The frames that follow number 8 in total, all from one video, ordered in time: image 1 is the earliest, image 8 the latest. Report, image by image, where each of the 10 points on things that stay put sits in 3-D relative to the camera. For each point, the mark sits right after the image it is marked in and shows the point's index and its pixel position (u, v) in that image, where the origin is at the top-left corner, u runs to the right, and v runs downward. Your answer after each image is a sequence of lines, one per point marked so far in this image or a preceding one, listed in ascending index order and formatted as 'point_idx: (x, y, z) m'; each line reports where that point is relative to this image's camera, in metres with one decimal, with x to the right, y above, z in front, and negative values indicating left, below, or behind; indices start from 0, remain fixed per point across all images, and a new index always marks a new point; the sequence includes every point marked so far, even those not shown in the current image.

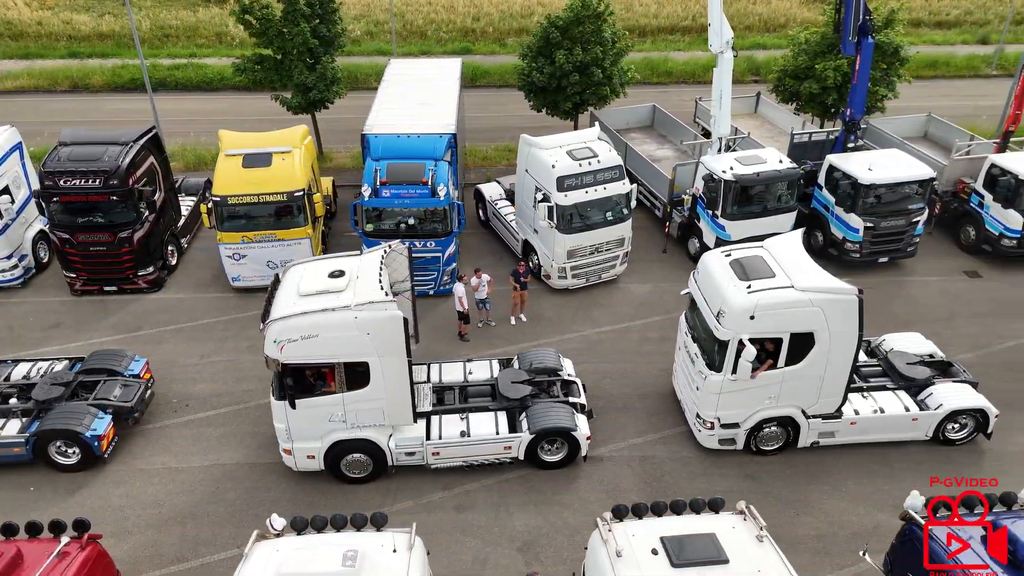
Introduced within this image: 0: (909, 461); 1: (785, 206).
0: (+4.6, -2.0, +11.3) m
1: (+4.5, +1.4, +16.3) m
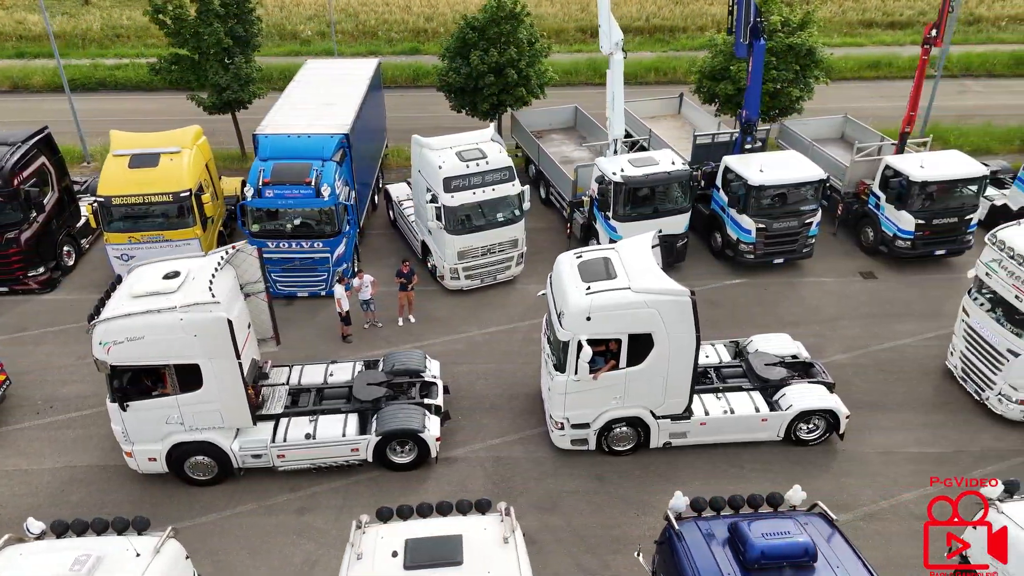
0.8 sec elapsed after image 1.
0: (+2.9, -2.0, +11.3) m
1: (+2.8, +1.3, +16.3) m
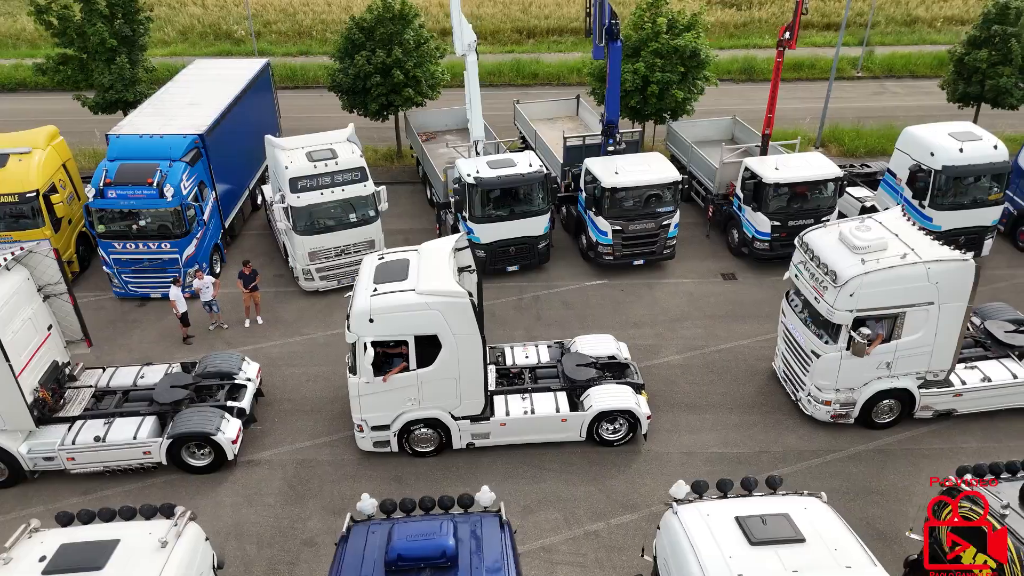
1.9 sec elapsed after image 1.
0: (+0.6, -2.0, +11.3) m
1: (+0.4, +1.3, +16.3) m
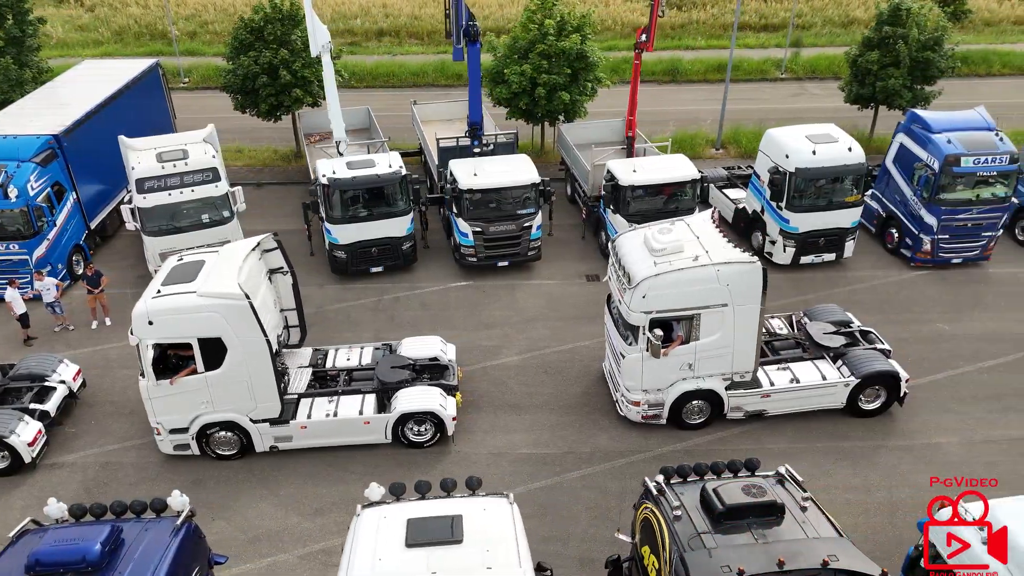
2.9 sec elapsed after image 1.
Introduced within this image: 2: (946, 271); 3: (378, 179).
0: (-1.7, -2.1, +11.3) m
1: (-1.9, +1.3, +16.3) m
2: (+7.5, +0.3, +17.0) m
3: (-2.2, +1.8, +15.9) m
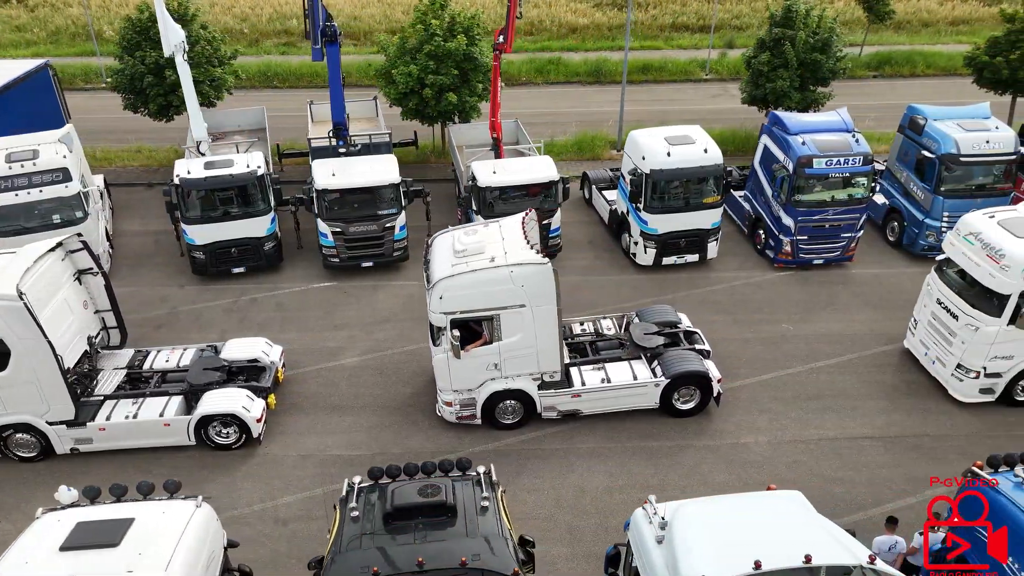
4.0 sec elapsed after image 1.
0: (-4.0, -2.1, +11.3) m
1: (-4.2, +1.3, +16.3) m
2: (+5.1, +0.3, +17.0) m
3: (-4.5, +1.8, +15.9) m
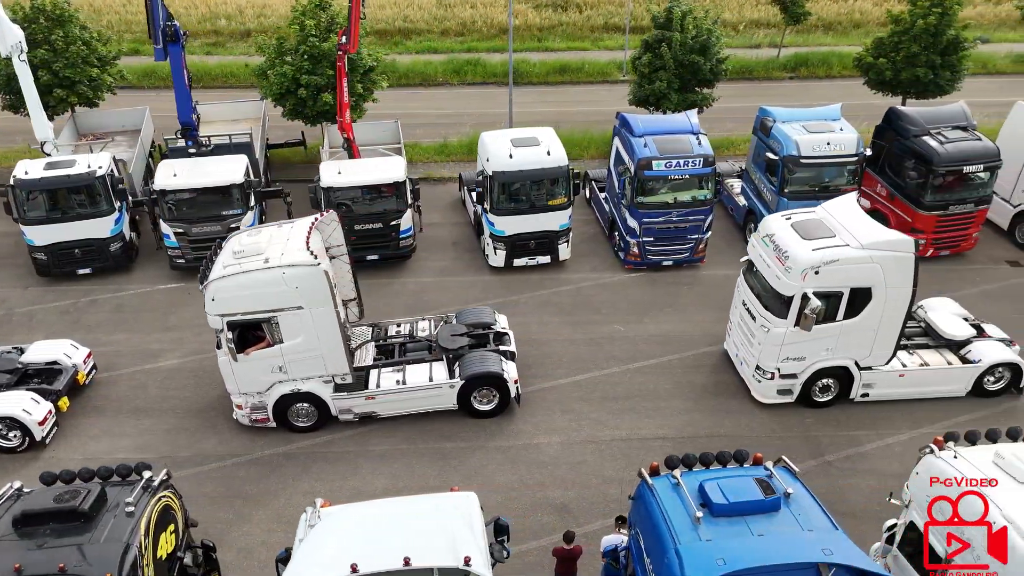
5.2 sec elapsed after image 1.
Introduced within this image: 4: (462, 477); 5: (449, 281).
0: (-6.4, -2.1, +11.2) m
1: (-6.8, +1.3, +16.2) m
2: (+2.6, +0.3, +17.1) m
3: (-7.0, +1.7, +15.8) m
4: (-0.6, -2.2, +11.1) m
5: (-1.1, +0.1, +16.8) m
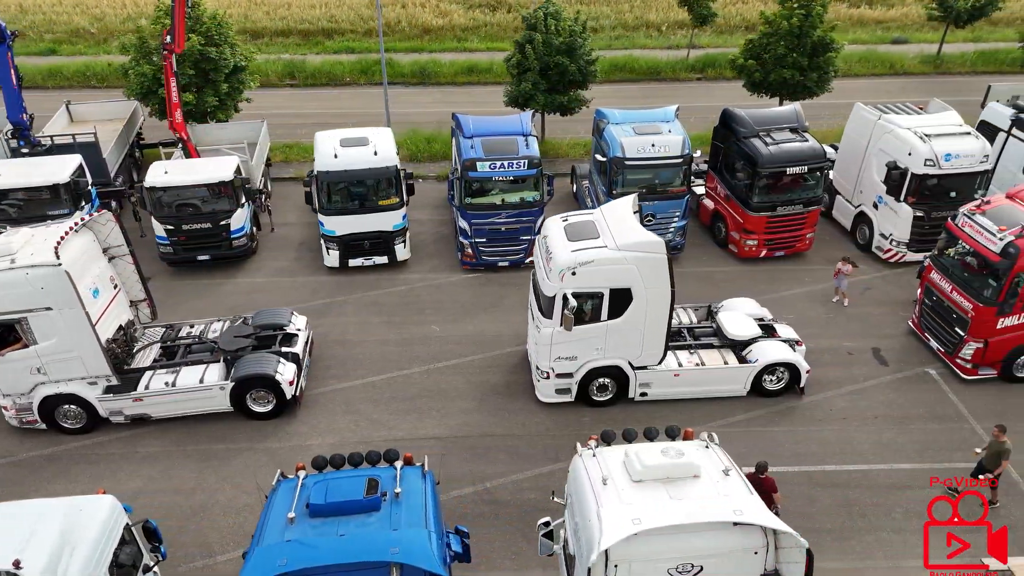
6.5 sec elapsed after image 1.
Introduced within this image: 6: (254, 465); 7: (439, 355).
0: (-9.2, -2.1, +11.1) m
1: (-9.7, +1.2, +16.1) m
2: (-0.3, +0.3, +17.1) m
3: (-9.9, +1.7, +15.7) m
4: (-3.3, -2.2, +11.1) m
5: (-3.9, +0.1, +16.8) m
6: (-3.0, -2.1, +11.4) m
7: (-1.1, -1.0, +14.0) m
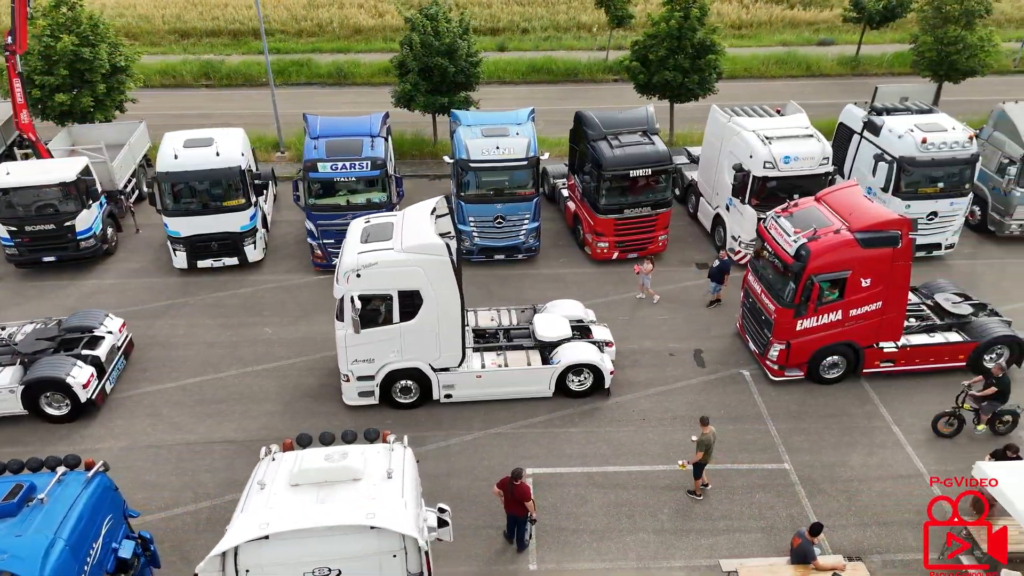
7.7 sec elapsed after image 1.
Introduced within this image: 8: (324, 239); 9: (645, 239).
0: (-11.7, -2.1, +11.0) m
1: (-12.2, +1.2, +15.9) m
2: (-2.9, +0.2, +17.1) m
3: (-12.4, +1.7, +15.5) m
4: (-5.8, -2.2, +11.1) m
5: (-6.5, +0.1, +16.7) m
6: (-5.5, -2.1, +11.3) m
7: (-3.6, -1.0, +14.0) m
8: (-3.2, +0.8, +16.5) m
9: (+2.3, +0.9, +17.2) m
